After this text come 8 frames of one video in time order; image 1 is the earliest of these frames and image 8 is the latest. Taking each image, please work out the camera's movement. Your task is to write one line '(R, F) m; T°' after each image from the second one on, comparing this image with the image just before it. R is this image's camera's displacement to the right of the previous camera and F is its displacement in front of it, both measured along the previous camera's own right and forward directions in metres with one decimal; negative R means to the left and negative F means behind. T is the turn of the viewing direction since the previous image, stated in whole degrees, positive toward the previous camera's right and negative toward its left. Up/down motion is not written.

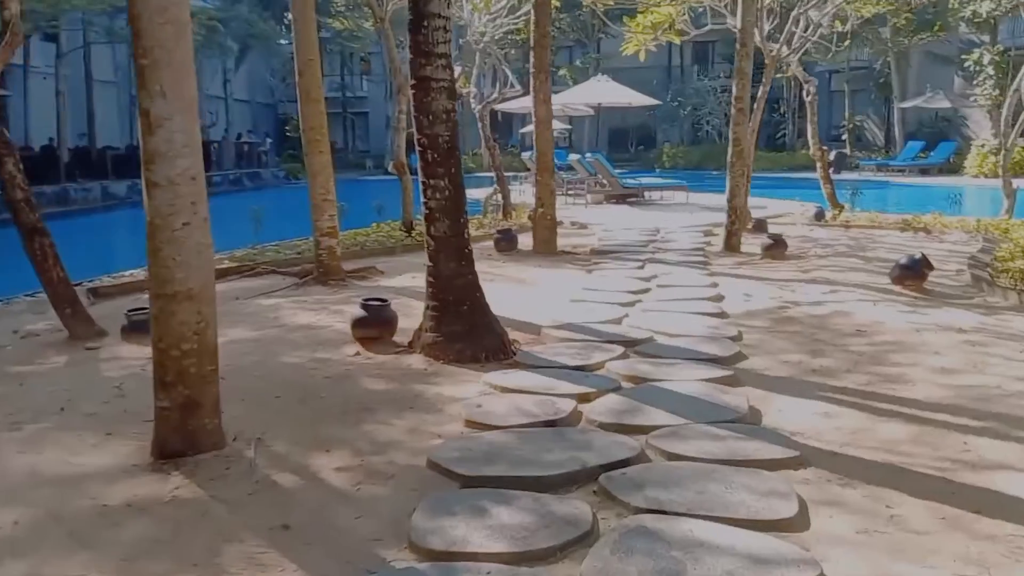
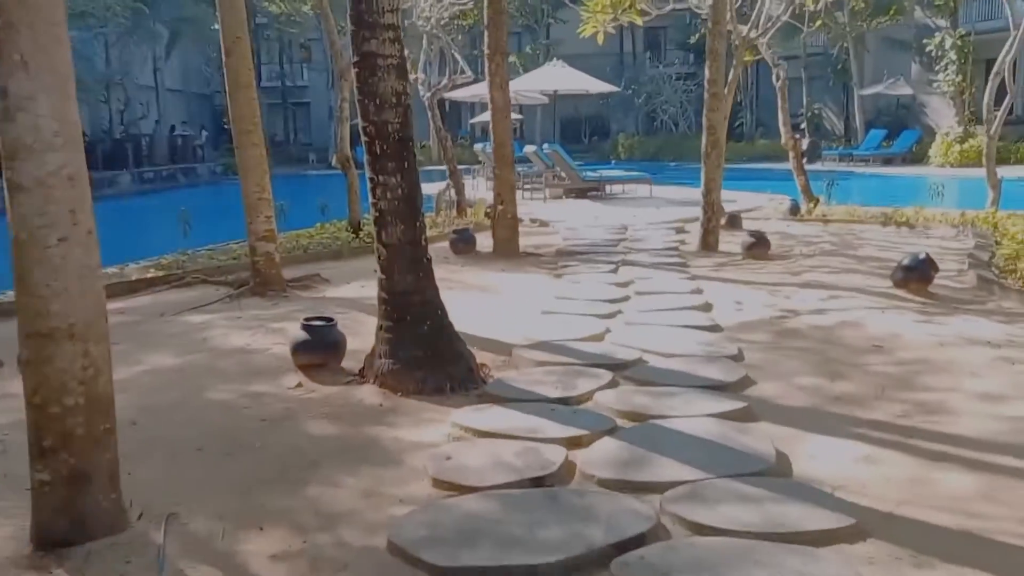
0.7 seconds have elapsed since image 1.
(-0.1, +0.8) m; +3°
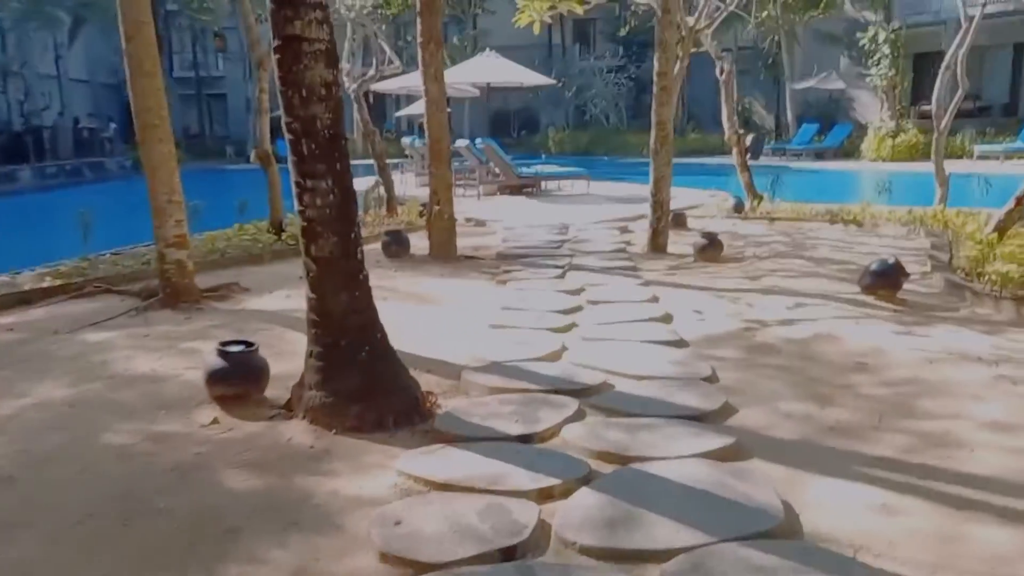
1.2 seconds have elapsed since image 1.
(-0.1, +0.6) m; +4°
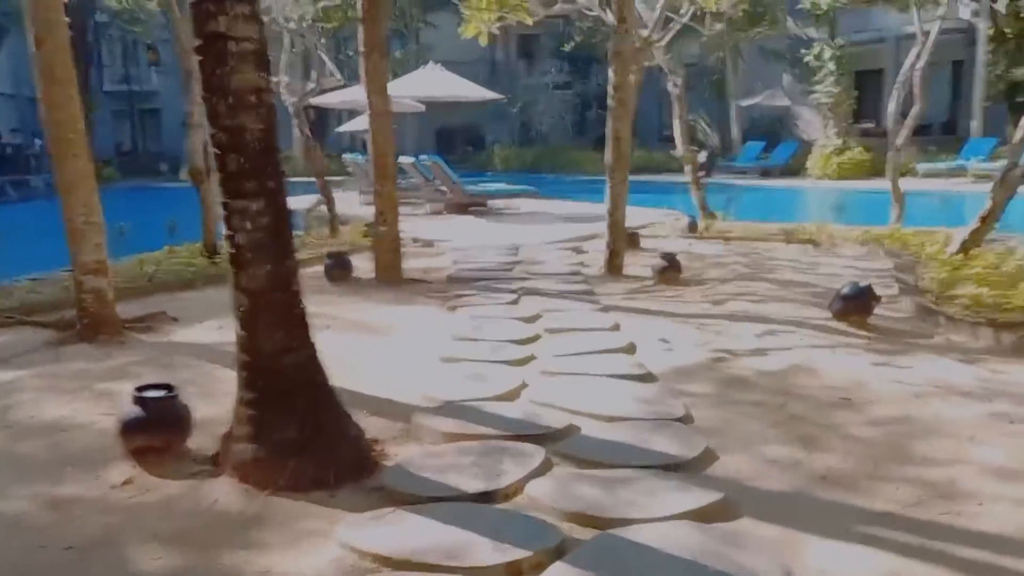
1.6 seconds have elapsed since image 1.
(0.0, +0.4) m; +3°
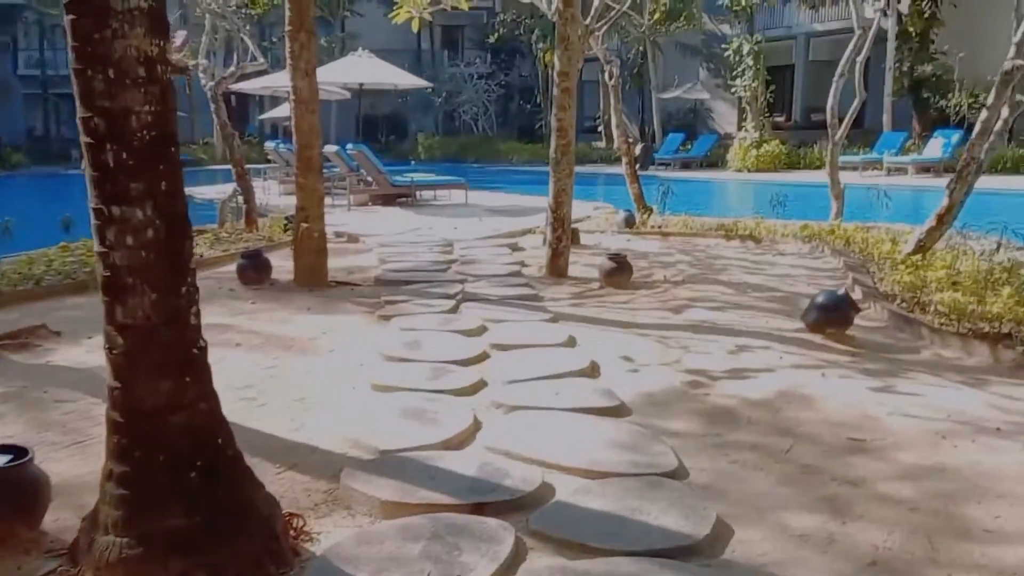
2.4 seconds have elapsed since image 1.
(-0.1, +0.8) m; +4°
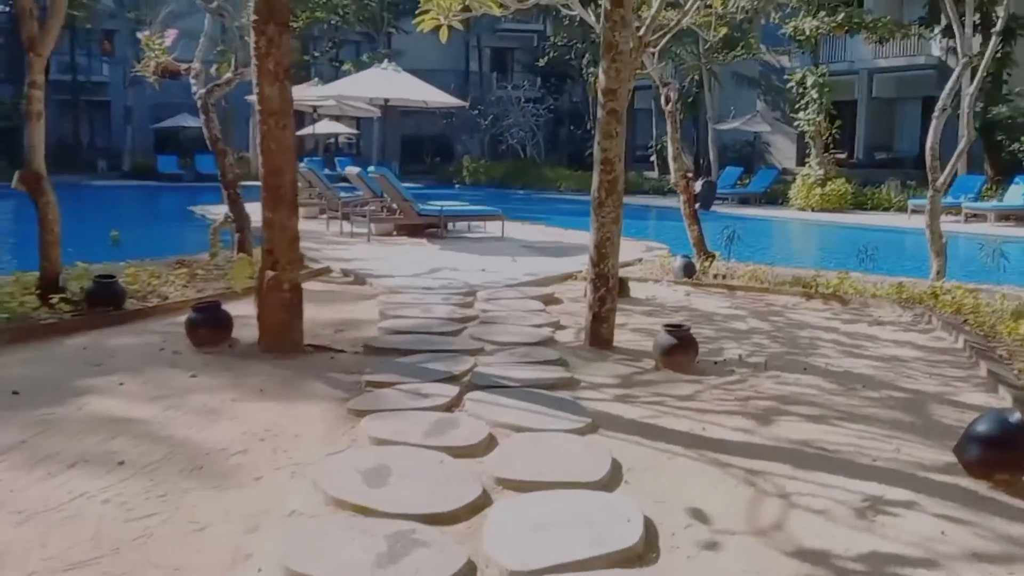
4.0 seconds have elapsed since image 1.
(+0.1, +1.7) m; -2°
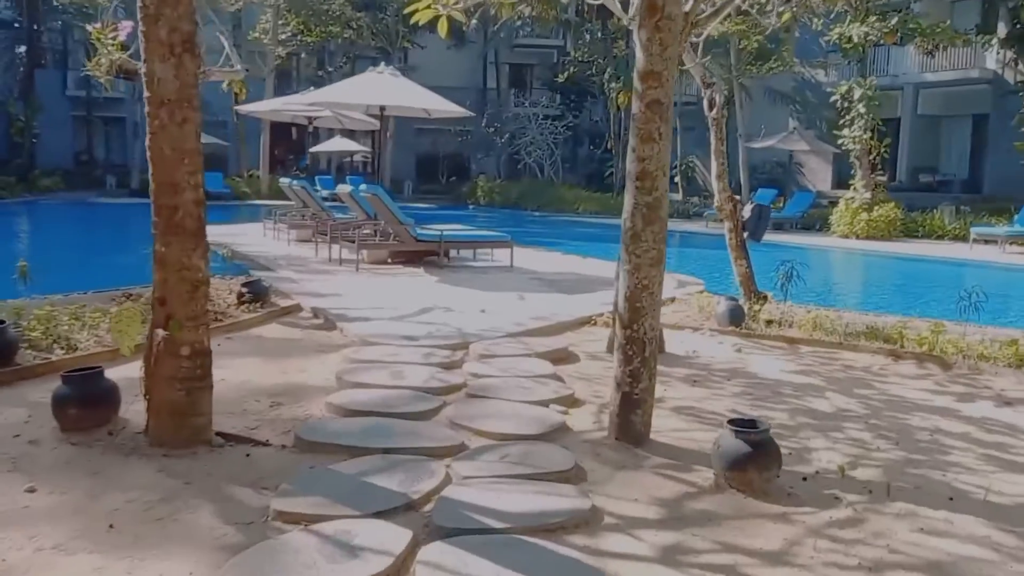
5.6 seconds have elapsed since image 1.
(+0.1, +1.8) m; -1°
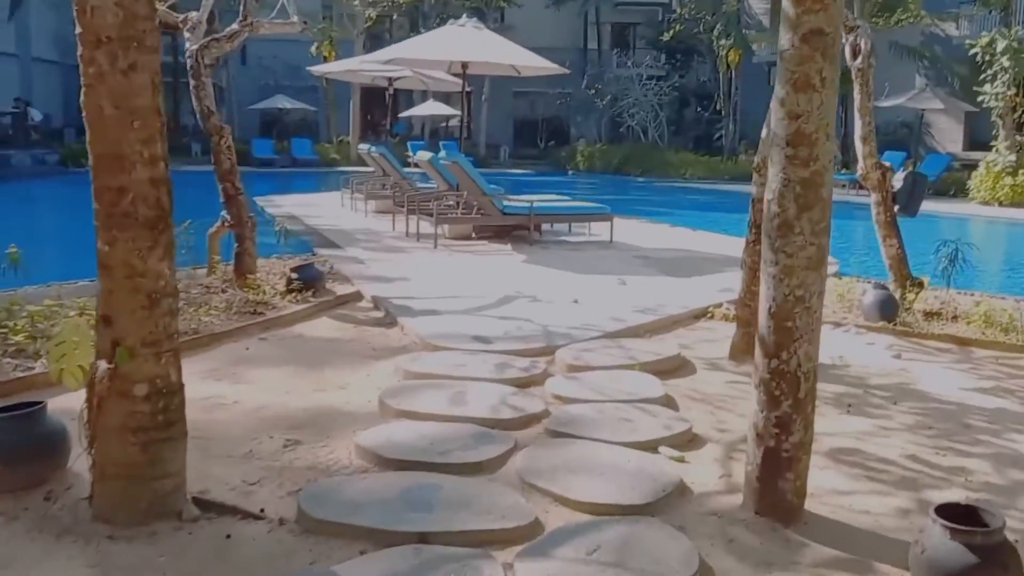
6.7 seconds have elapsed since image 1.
(0.0, +1.3) m; -5°
